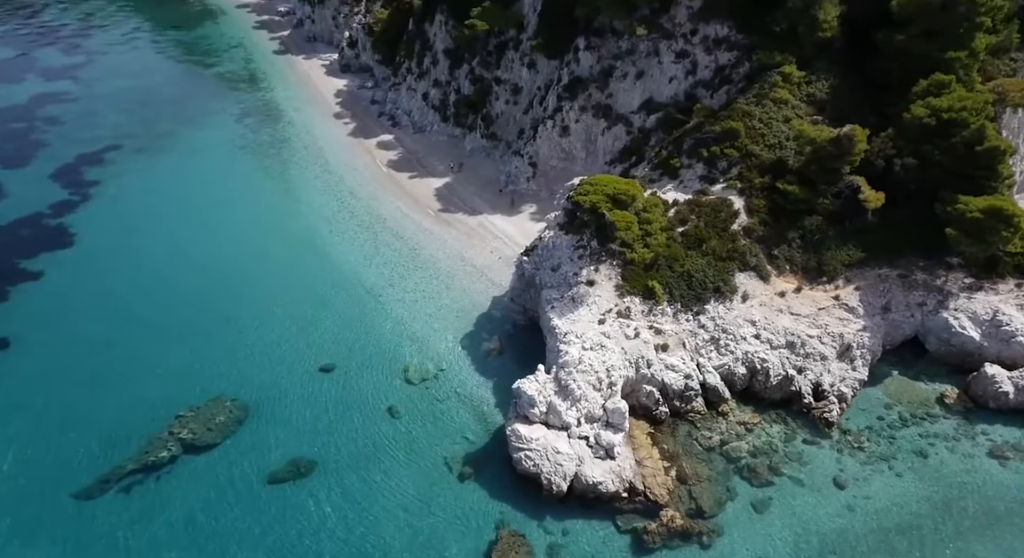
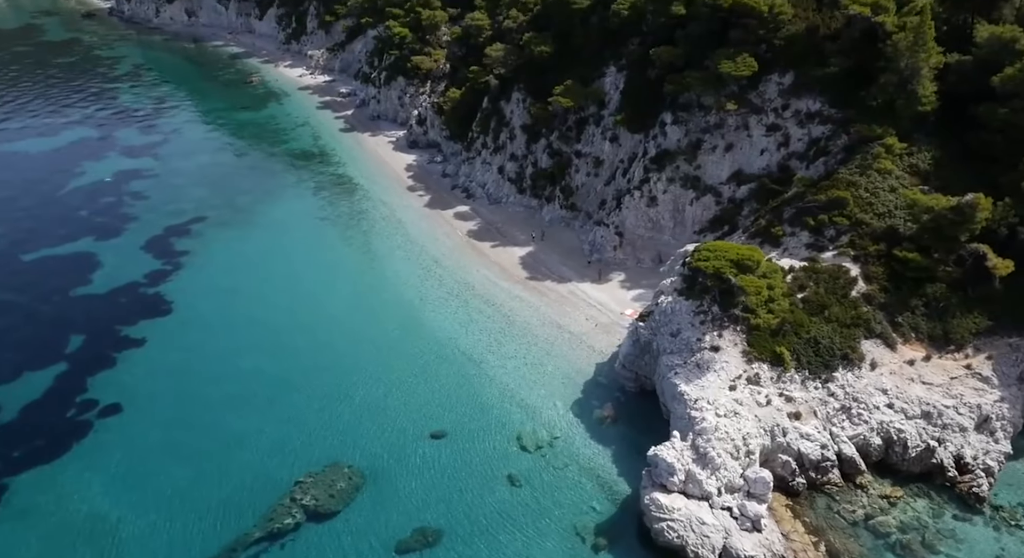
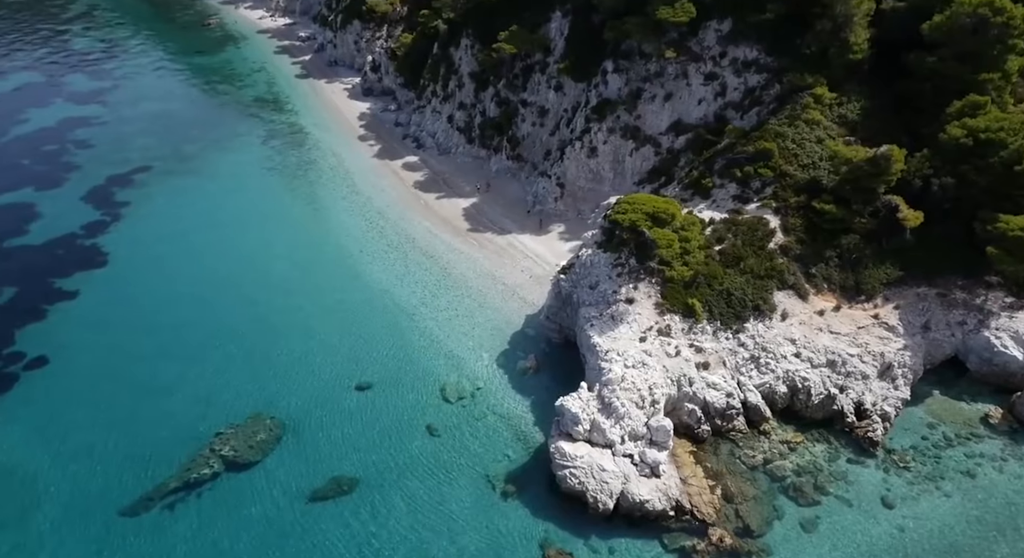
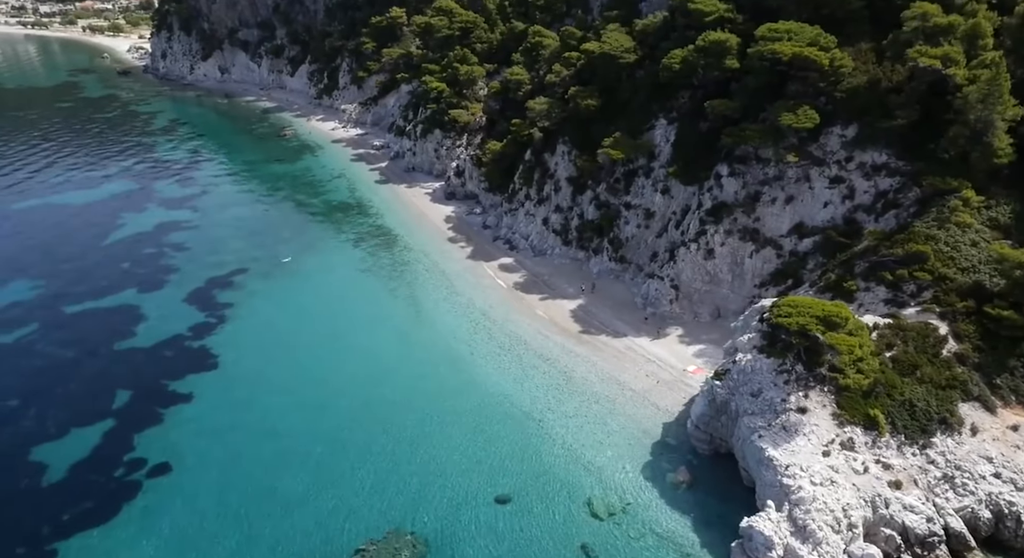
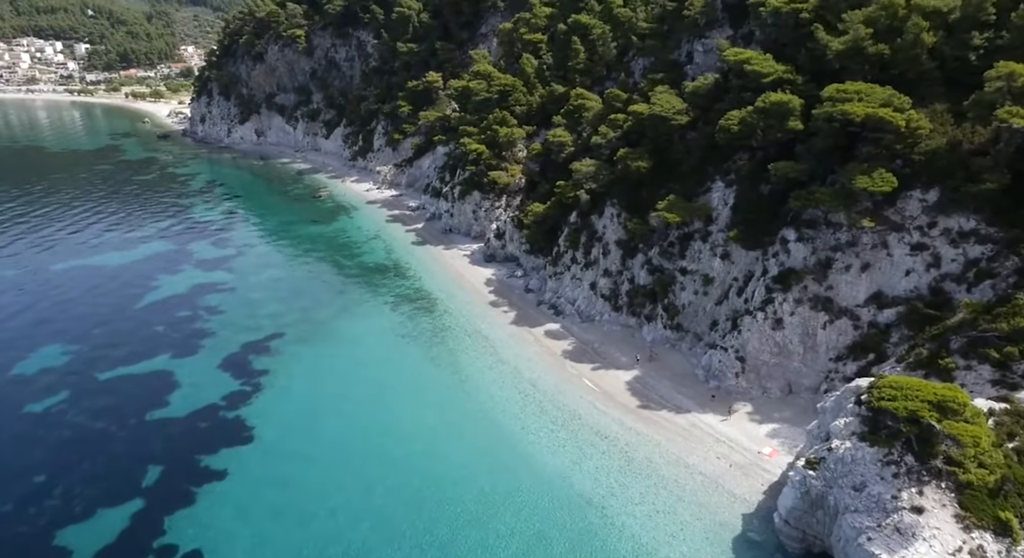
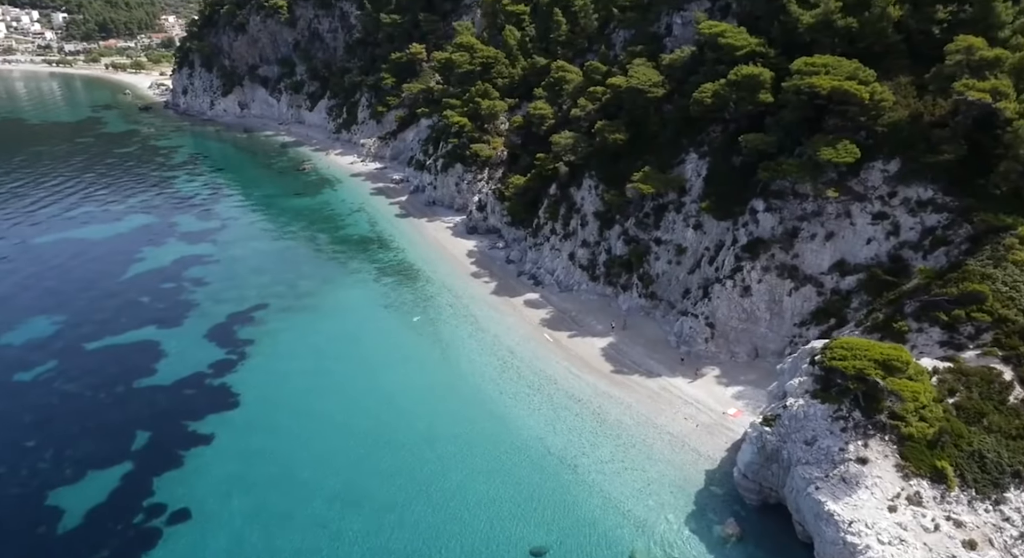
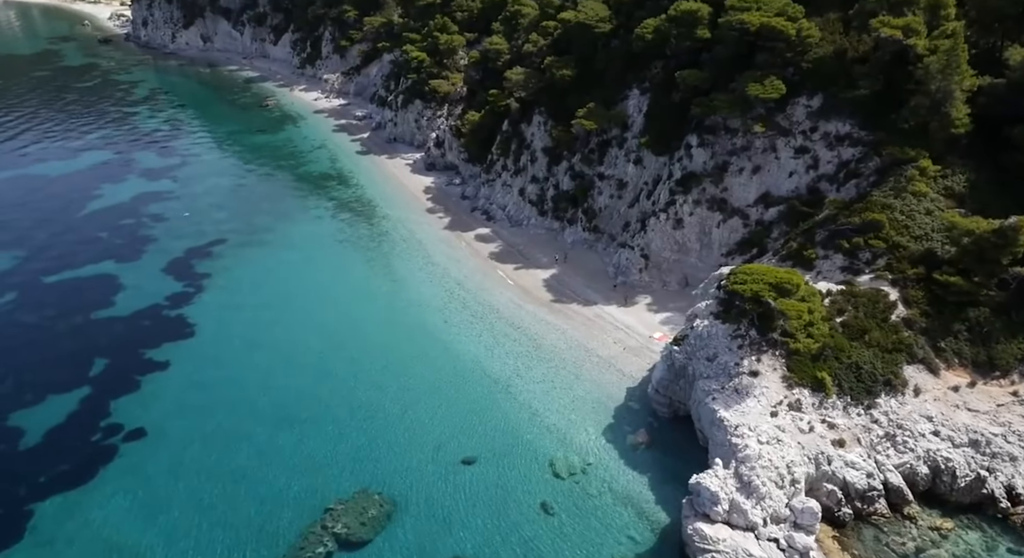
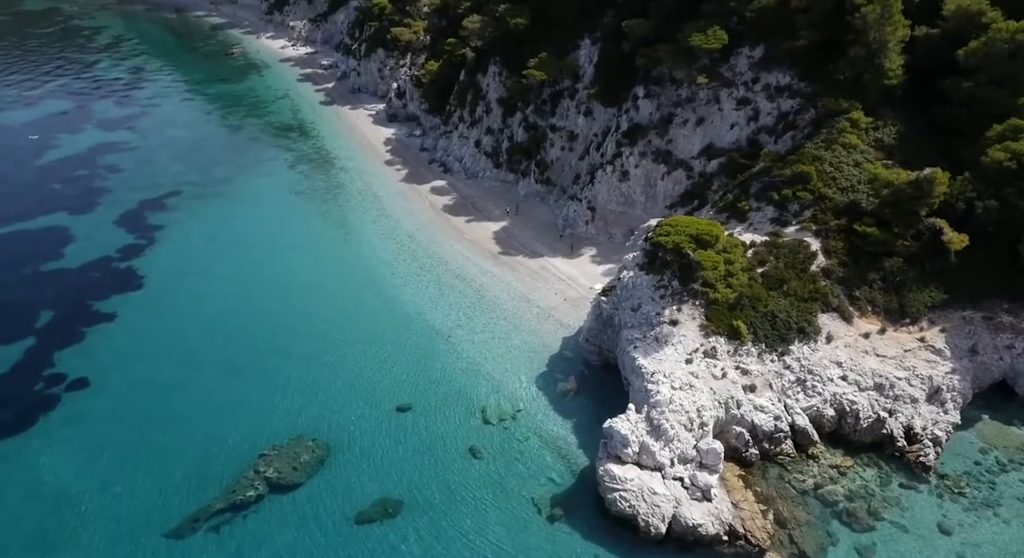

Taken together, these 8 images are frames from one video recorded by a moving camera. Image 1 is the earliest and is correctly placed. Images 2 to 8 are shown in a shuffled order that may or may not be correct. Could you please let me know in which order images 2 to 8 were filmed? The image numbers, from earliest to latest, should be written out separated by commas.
3, 8, 2, 7, 4, 6, 5
